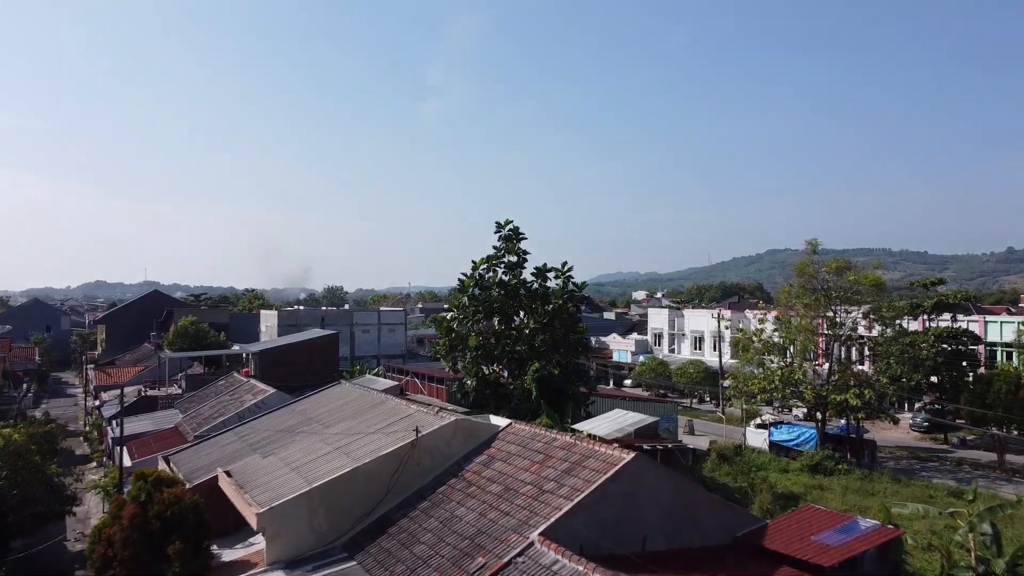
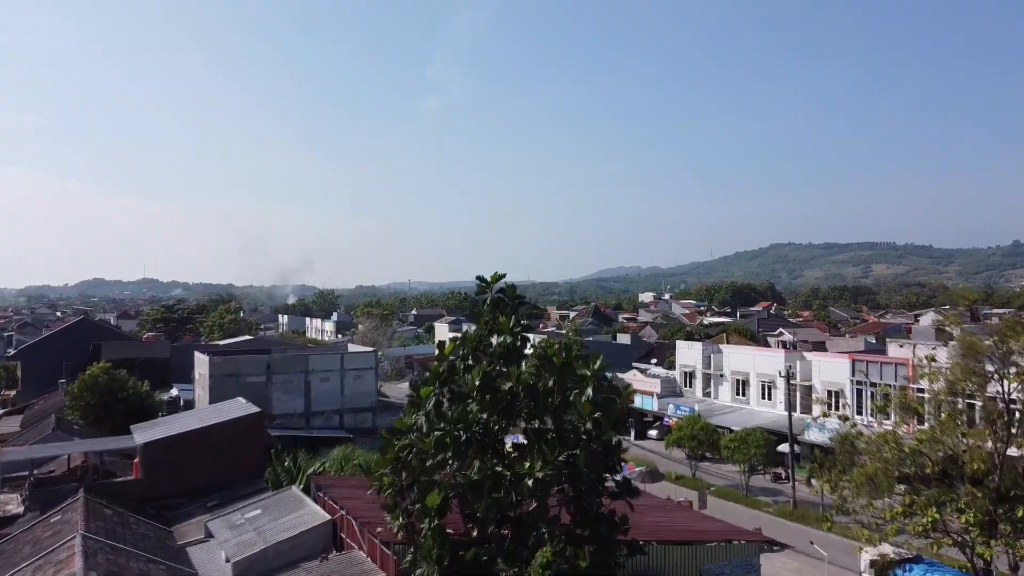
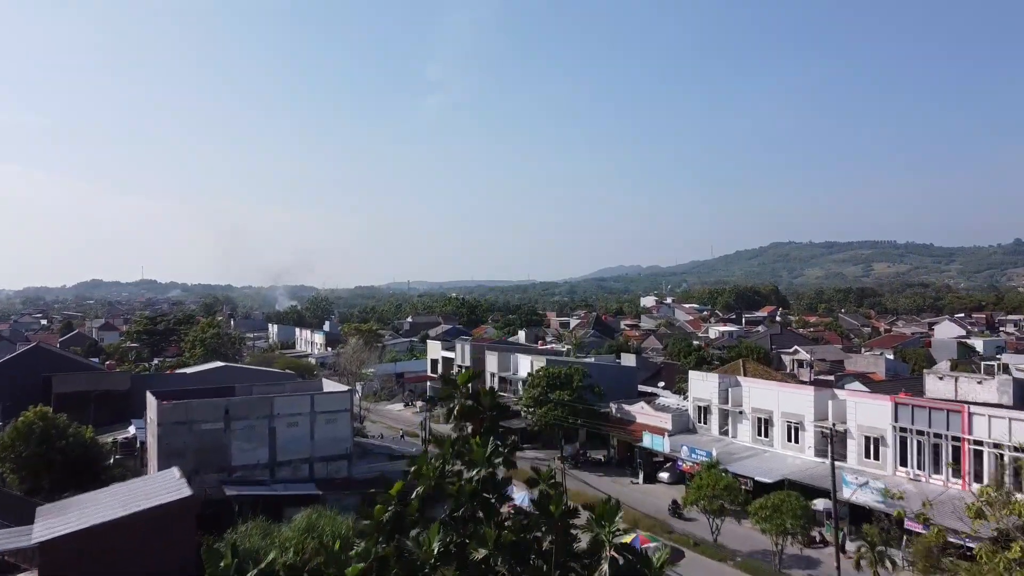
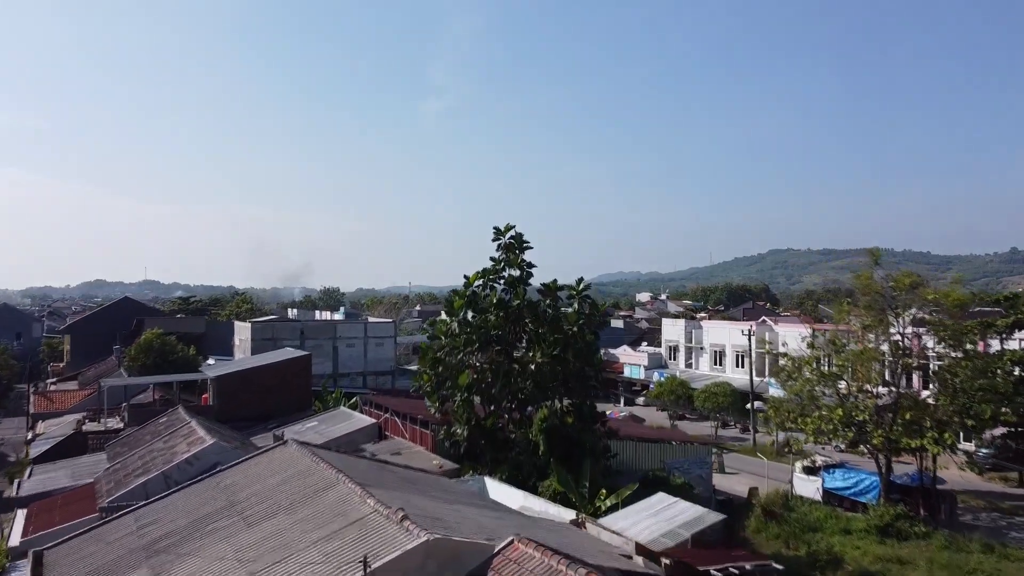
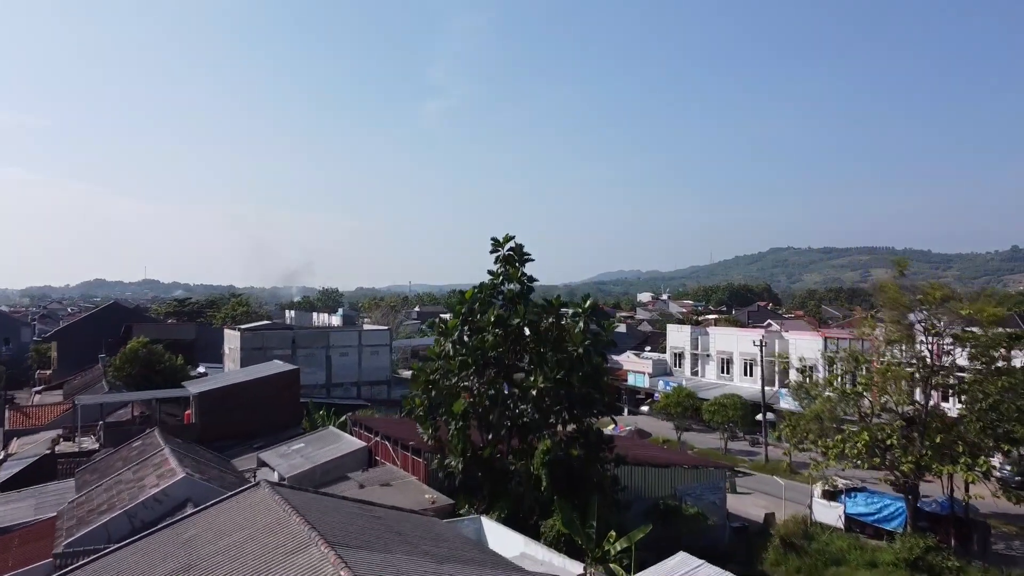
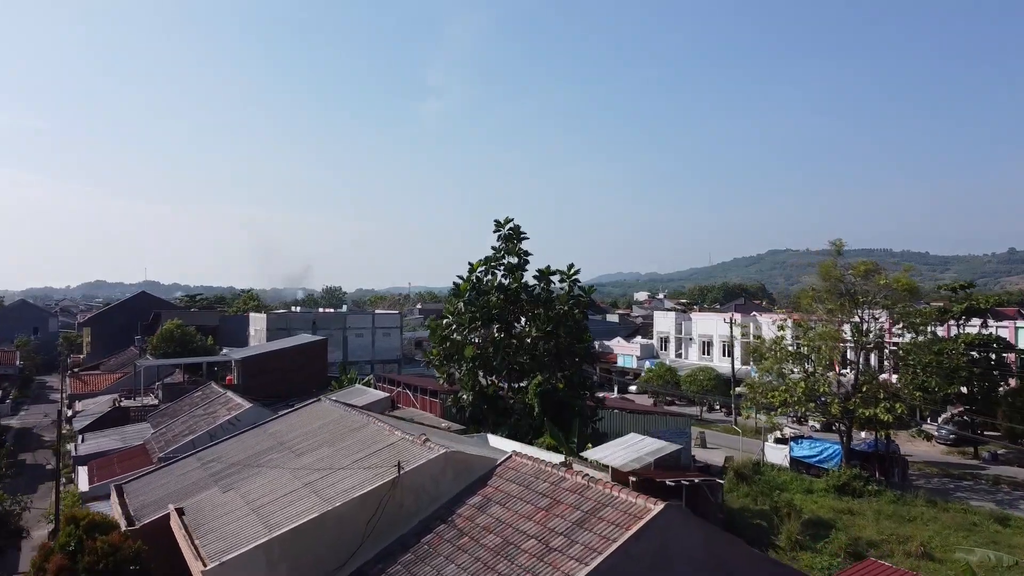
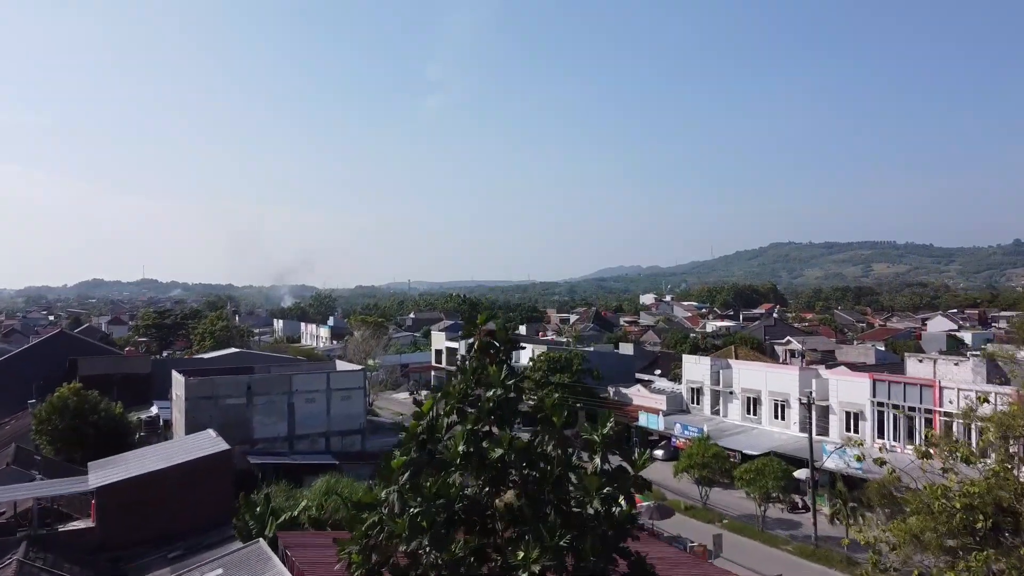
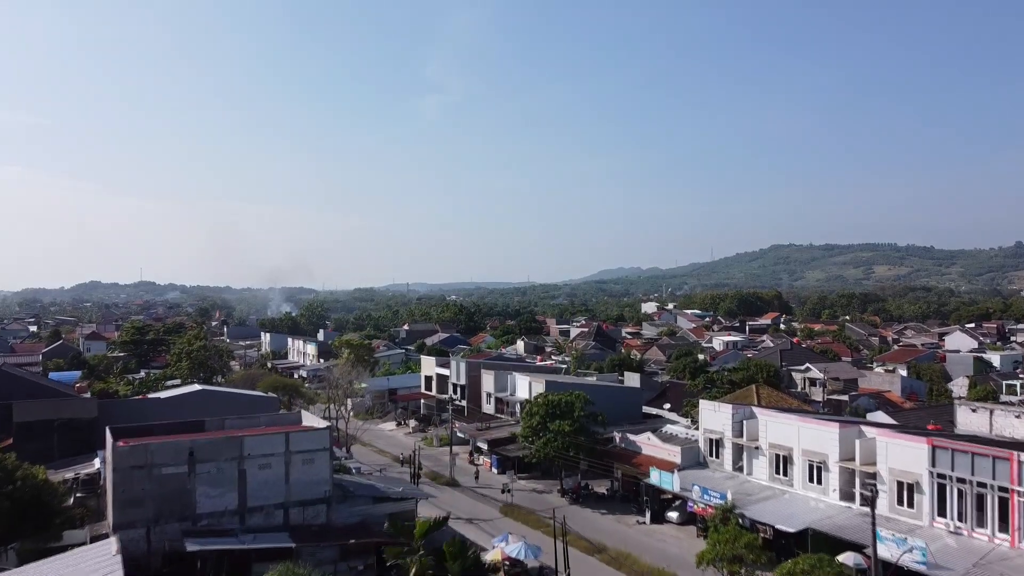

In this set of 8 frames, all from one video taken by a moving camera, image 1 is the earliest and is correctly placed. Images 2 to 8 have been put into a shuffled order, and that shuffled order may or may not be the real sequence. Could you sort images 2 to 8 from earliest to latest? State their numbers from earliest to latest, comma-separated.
6, 4, 5, 2, 7, 3, 8
